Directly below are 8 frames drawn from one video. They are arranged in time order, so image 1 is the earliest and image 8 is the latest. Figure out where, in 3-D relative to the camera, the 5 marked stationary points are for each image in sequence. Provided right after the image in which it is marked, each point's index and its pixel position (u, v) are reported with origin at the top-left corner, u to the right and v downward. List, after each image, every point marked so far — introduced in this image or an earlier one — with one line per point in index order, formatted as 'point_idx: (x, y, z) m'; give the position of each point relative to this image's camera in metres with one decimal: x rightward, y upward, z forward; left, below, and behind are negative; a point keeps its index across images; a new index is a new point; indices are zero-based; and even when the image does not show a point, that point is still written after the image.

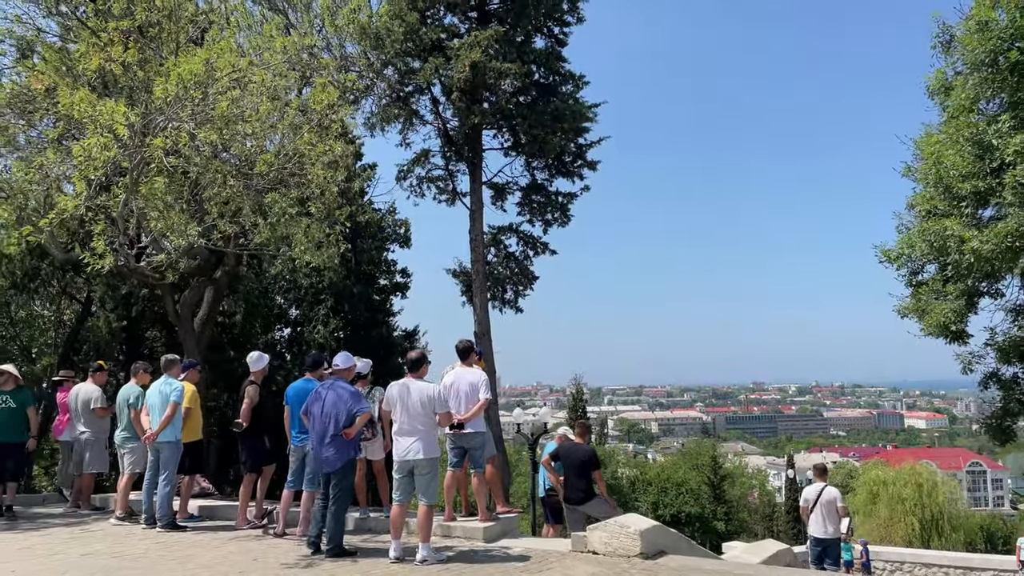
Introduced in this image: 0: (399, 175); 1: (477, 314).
0: (-2.0, +2.0, +13.7) m
1: (-0.7, -0.5, +14.9) m
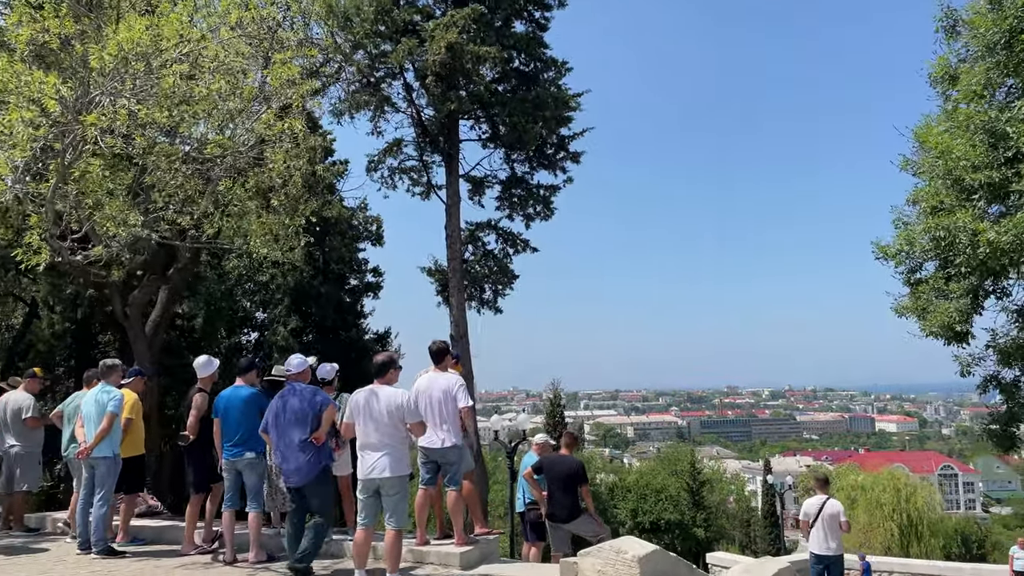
0: (-2.3, +2.0, +12.8) m
1: (-1.0, -0.5, +14.0) m
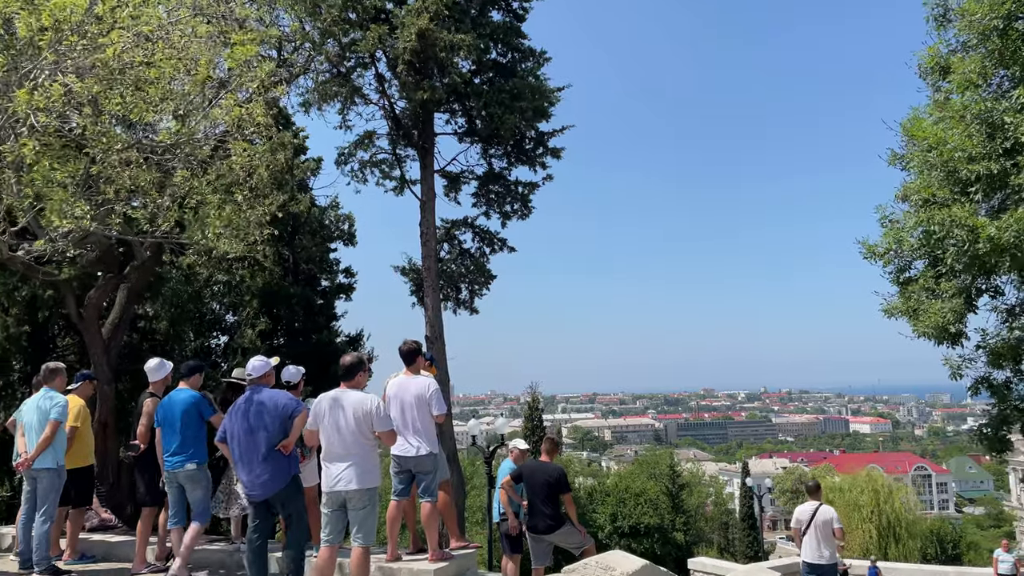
0: (-2.7, +2.0, +12.2) m
1: (-1.4, -0.5, +13.4) m
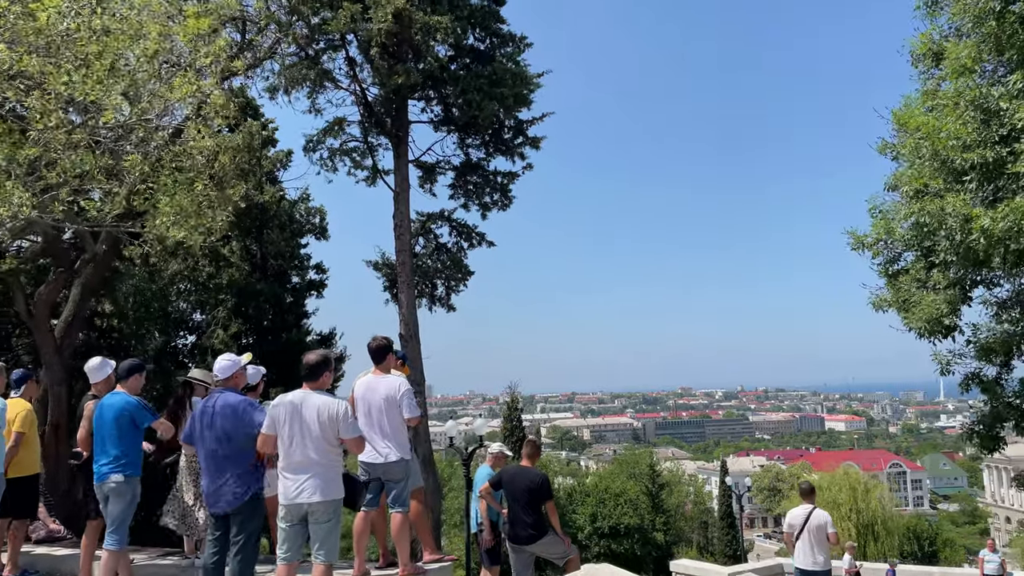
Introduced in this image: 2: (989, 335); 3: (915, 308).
0: (-3.0, +2.1, +11.5) m
1: (-1.8, -0.4, +12.8) m
2: (+7.2, -0.7, +12.0) m
3: (+5.7, -0.3, +11.1) m
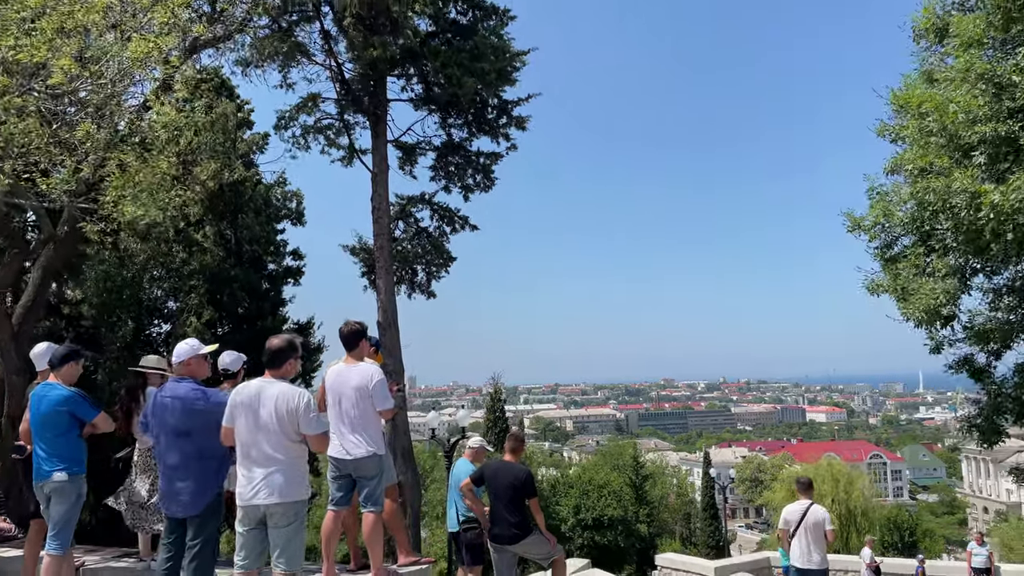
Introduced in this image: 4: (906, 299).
0: (-3.2, +2.3, +10.9) m
1: (-2.0, -0.2, +12.3) m
2: (+7.0, -0.5, +11.7) m
3: (+5.4, -0.1, +10.7) m
4: (+5.4, -0.2, +10.9) m
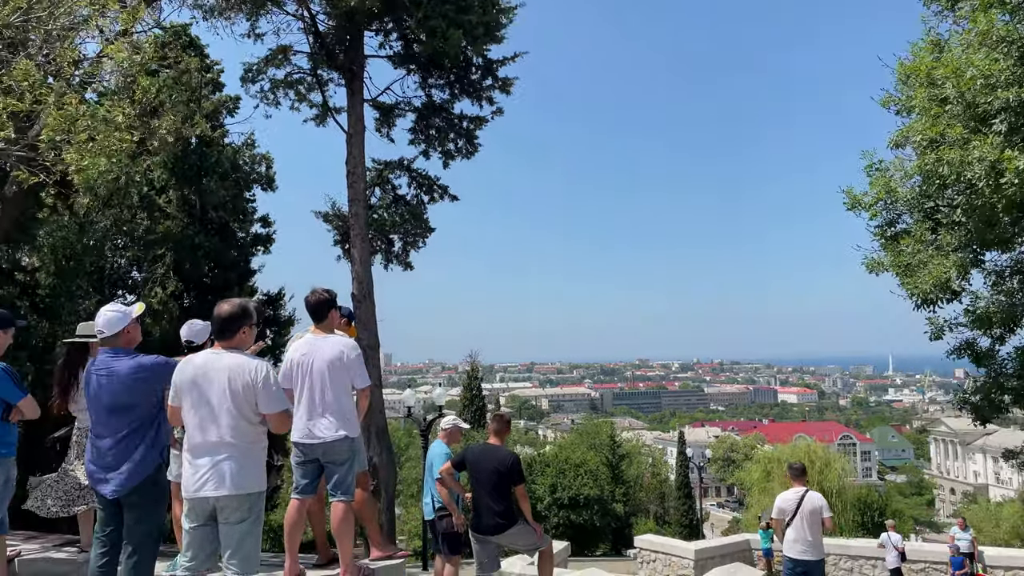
0: (-3.4, +2.7, +10.1) m
1: (-2.3, +0.2, +11.5) m
2: (+6.7, -0.2, +11.2) m
3: (+5.2, +0.2, +10.2) m
4: (+5.2, +0.1, +10.4) m
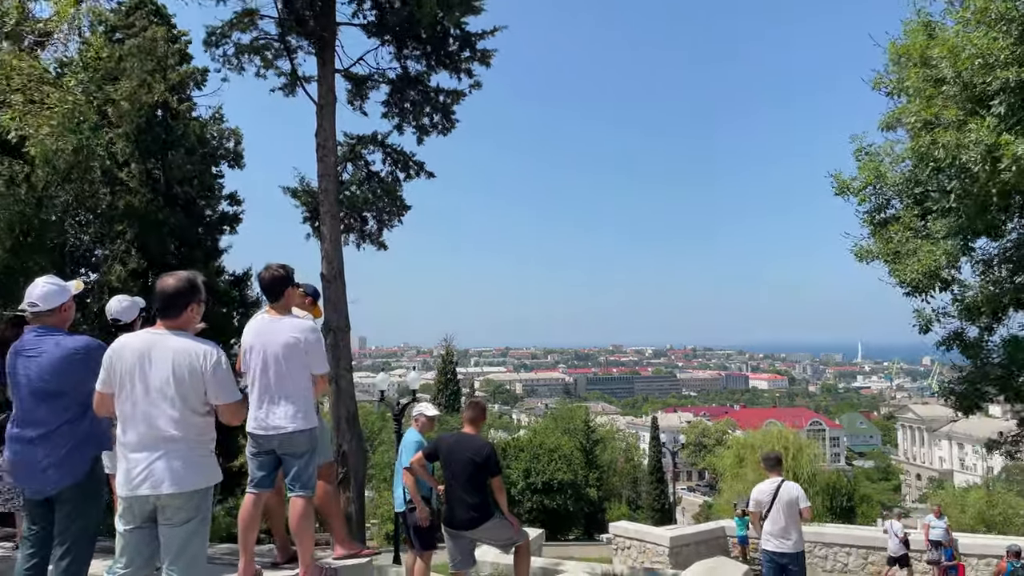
0: (-3.6, +3.0, +9.5) m
1: (-2.6, +0.5, +11.0) m
2: (+6.4, -0.1, +11.0) m
3: (+5.0, +0.4, +10.0) m
4: (+4.9, +0.3, +10.1) m
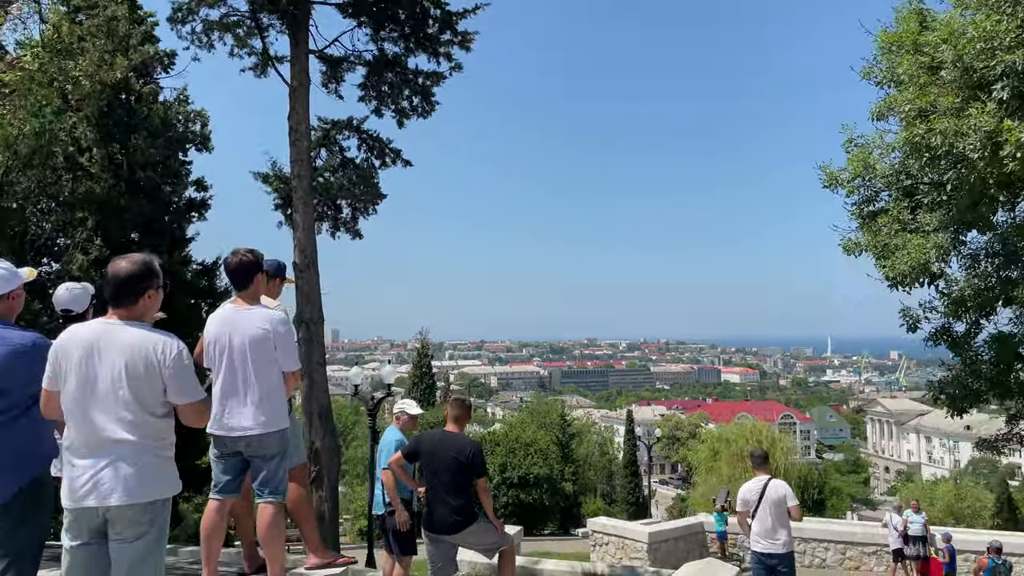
0: (-3.8, +3.1, +9.0) m
1: (-2.9, +0.7, +10.6) m
2: (+6.2, 0.0, +10.8) m
3: (+4.7, +0.4, +9.7) m
4: (+4.7, +0.4, +9.9) m
